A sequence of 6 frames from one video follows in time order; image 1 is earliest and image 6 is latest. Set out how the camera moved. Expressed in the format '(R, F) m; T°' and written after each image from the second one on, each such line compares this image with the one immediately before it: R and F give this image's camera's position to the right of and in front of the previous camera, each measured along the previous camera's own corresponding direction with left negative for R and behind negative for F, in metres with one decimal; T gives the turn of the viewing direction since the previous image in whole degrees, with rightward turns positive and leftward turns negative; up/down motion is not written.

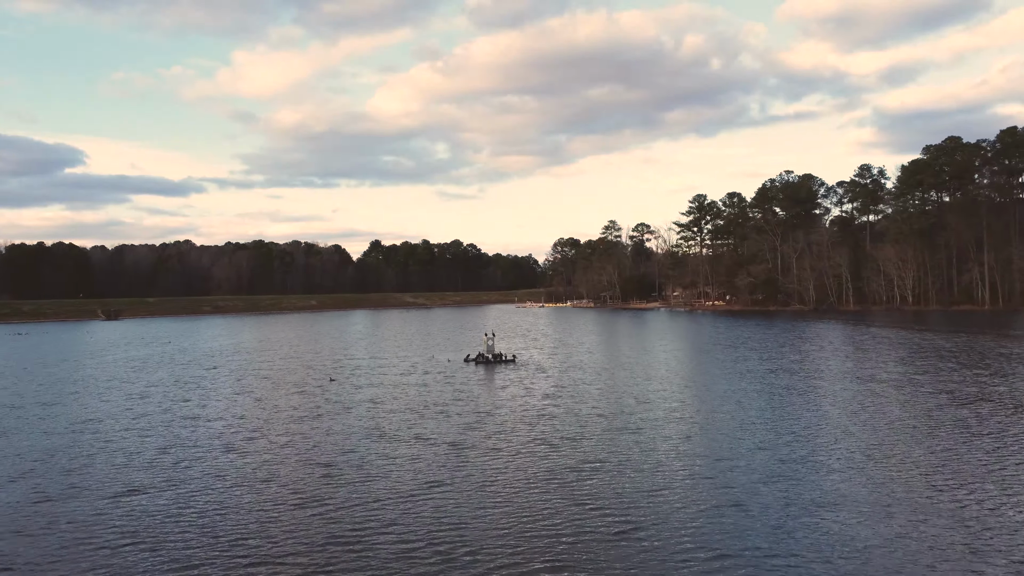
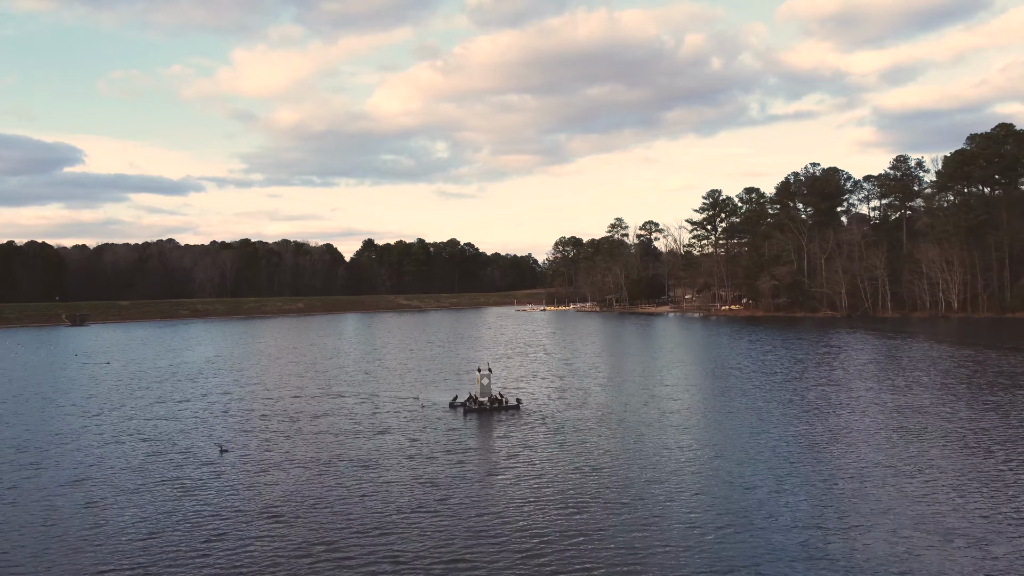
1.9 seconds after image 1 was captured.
(+0.1, +10.3) m; 0°
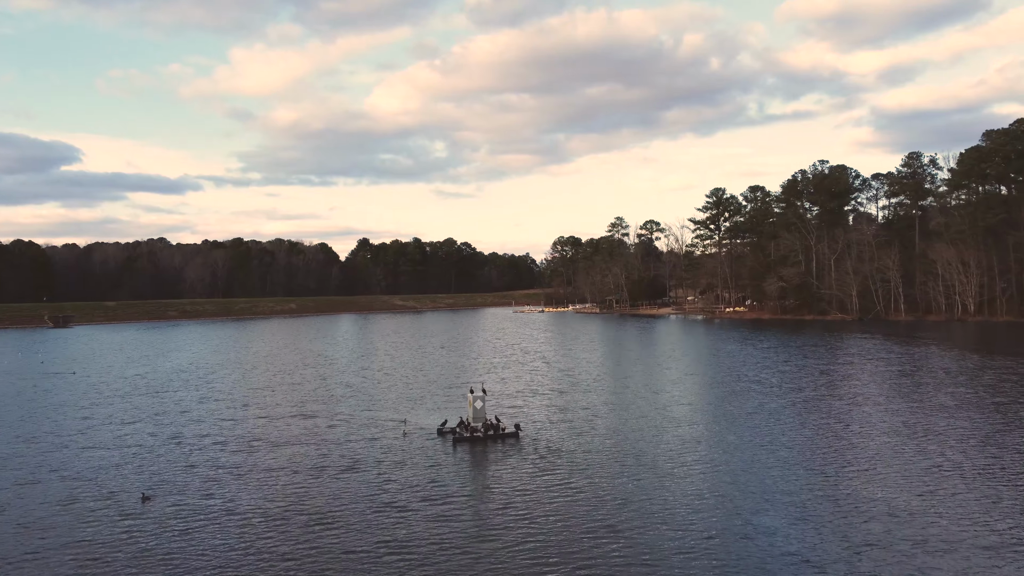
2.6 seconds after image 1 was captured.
(+0.1, +3.7) m; 0°
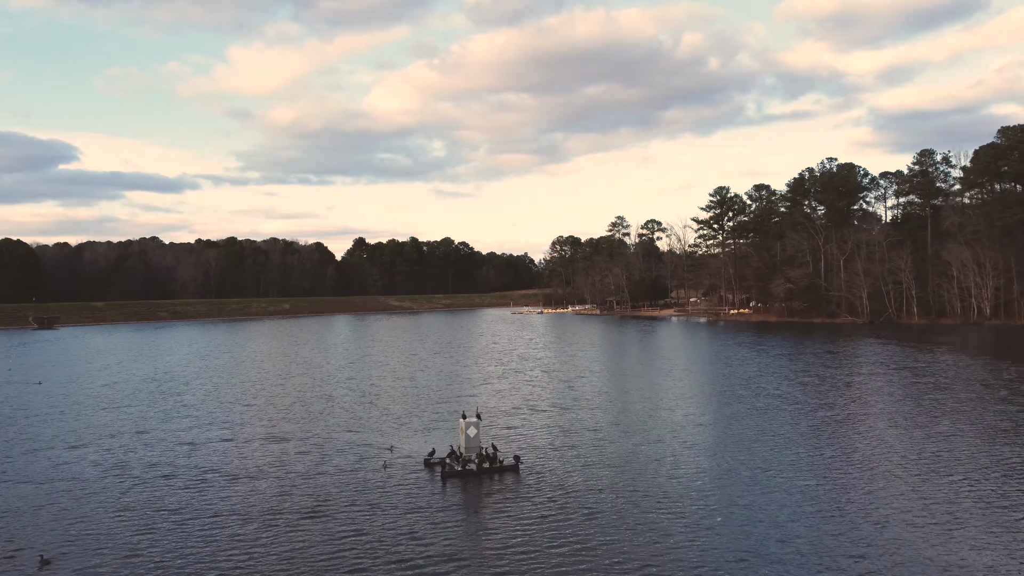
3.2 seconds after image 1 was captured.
(+0.1, +3.2) m; 0°
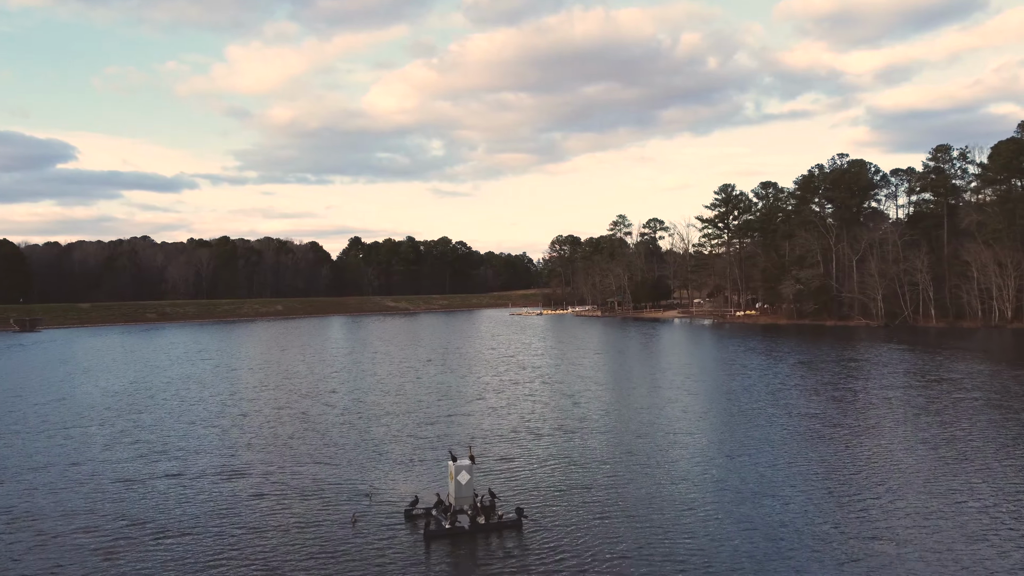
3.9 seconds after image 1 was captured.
(0.0, +3.8) m; 0°
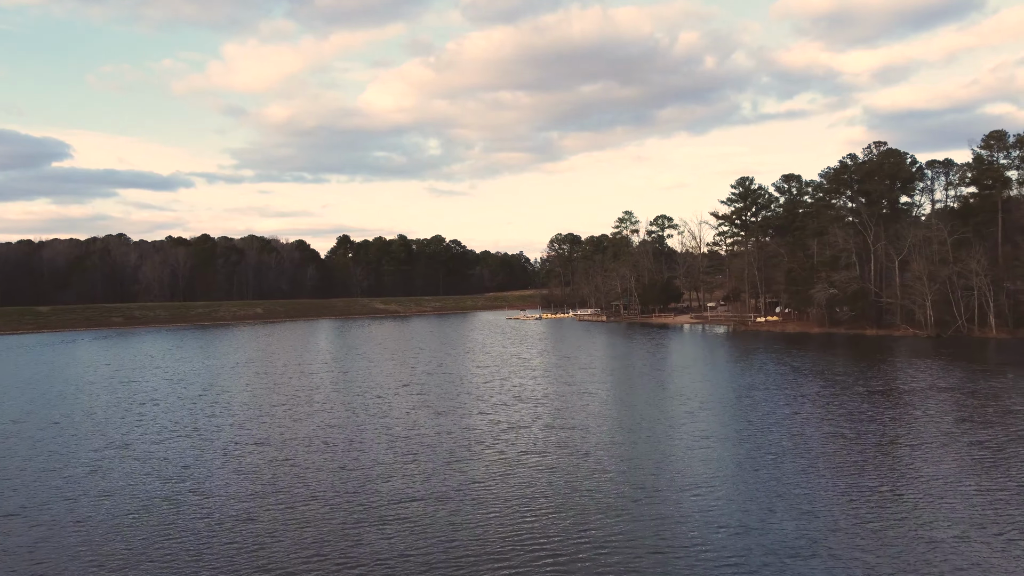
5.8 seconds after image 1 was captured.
(0.0, +10.3) m; 0°
